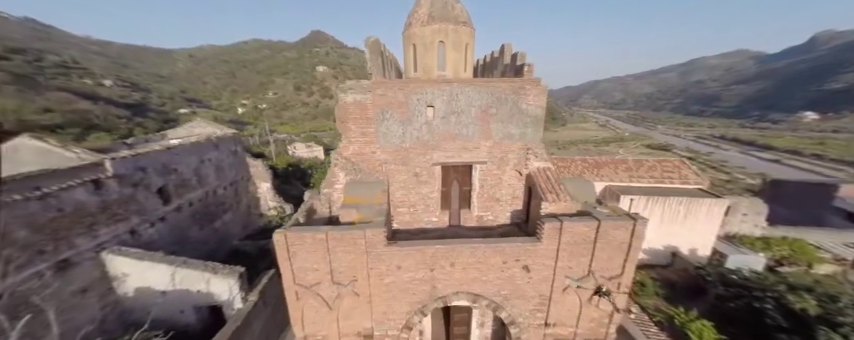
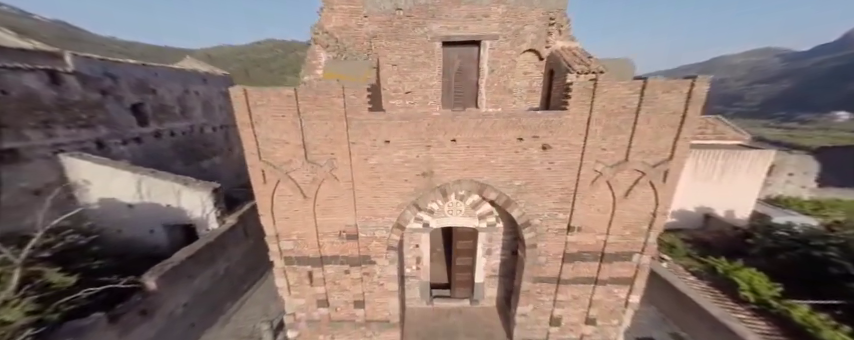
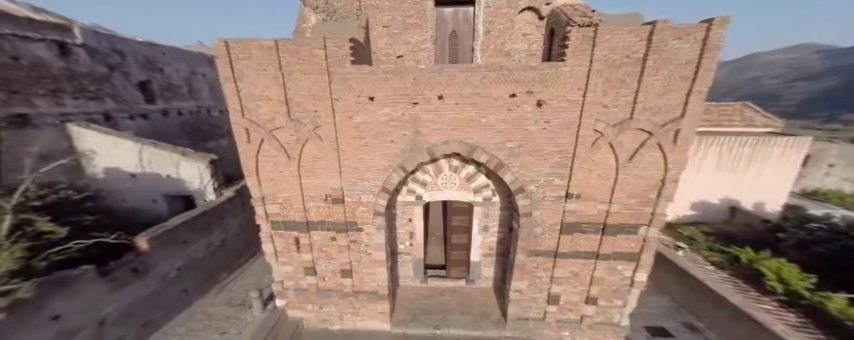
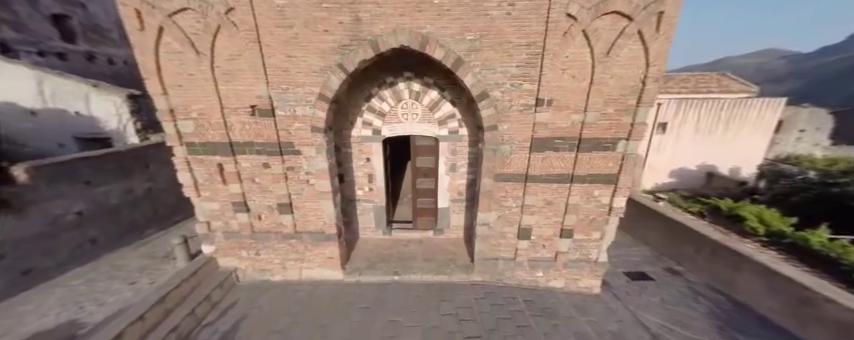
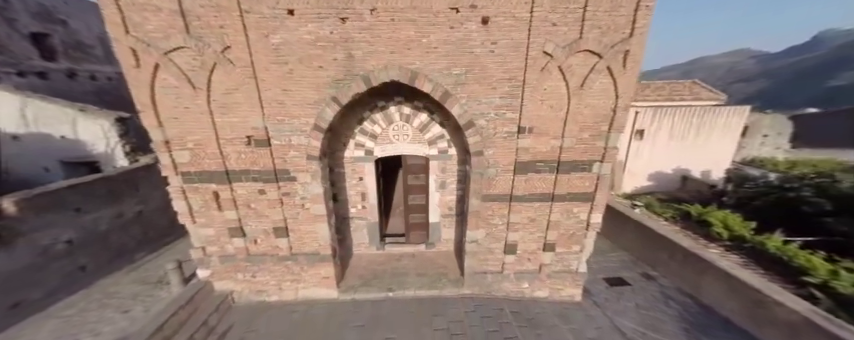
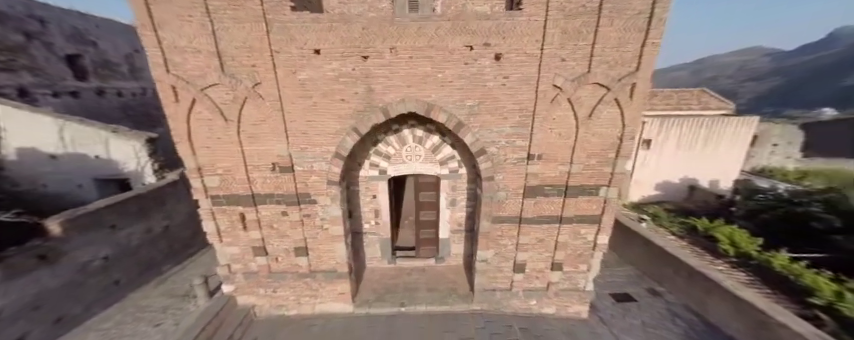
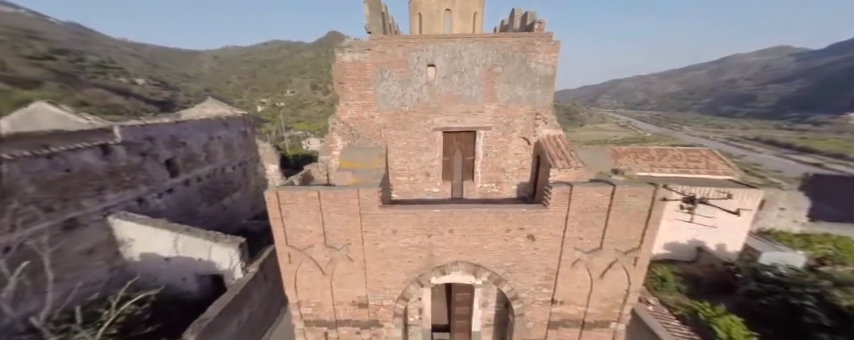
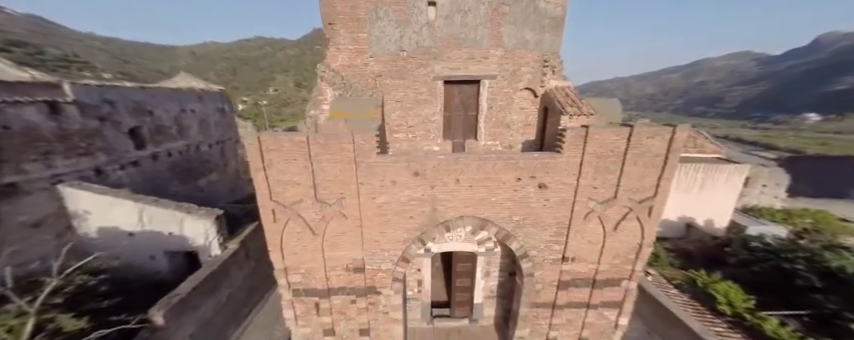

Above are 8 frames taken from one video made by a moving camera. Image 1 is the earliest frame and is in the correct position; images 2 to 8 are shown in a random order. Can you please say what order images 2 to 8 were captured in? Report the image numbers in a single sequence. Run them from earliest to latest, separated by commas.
7, 8, 2, 3, 6, 5, 4
